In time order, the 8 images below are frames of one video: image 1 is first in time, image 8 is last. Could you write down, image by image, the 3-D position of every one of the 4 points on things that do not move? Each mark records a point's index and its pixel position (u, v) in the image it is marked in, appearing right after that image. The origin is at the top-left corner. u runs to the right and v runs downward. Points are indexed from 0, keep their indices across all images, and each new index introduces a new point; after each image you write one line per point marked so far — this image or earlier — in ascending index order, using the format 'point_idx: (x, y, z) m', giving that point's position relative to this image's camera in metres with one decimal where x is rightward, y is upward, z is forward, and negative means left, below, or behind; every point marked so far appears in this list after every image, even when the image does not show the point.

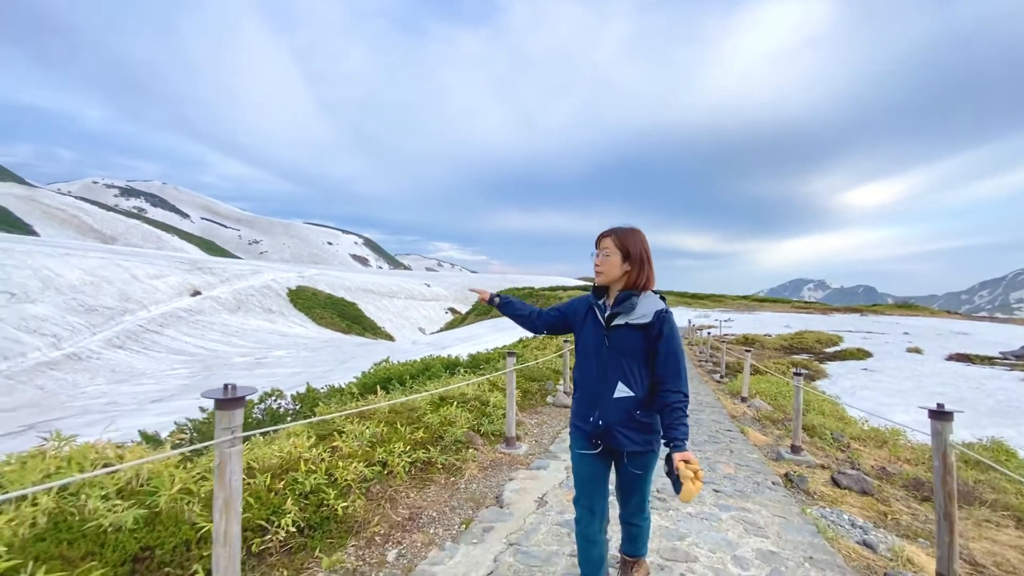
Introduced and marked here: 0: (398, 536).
0: (-0.9, -1.9, +3.8) m
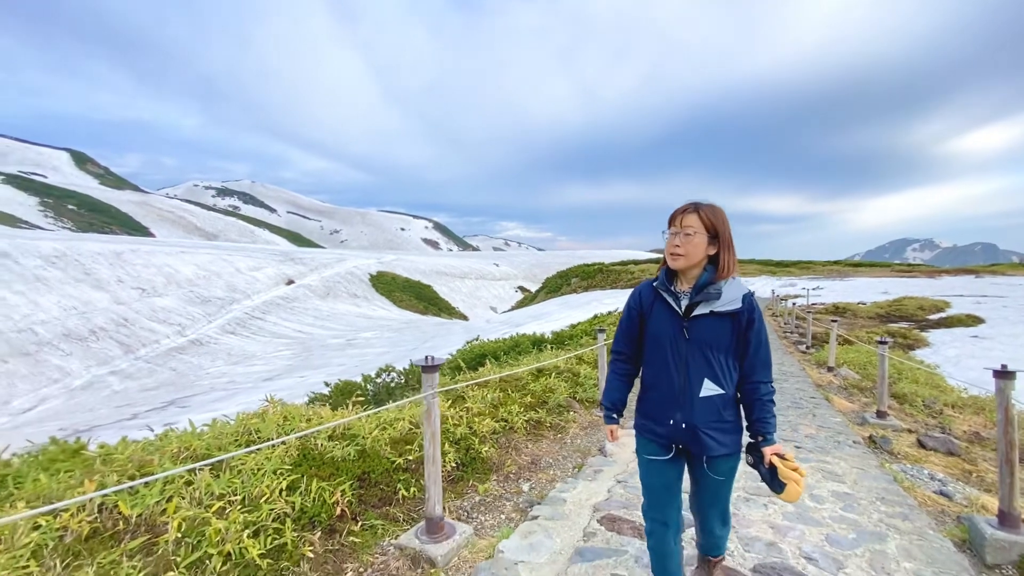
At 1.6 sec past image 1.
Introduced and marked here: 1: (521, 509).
0: (+0.1, -1.8, +4.8) m
1: (+0.1, -1.9, +4.1) m
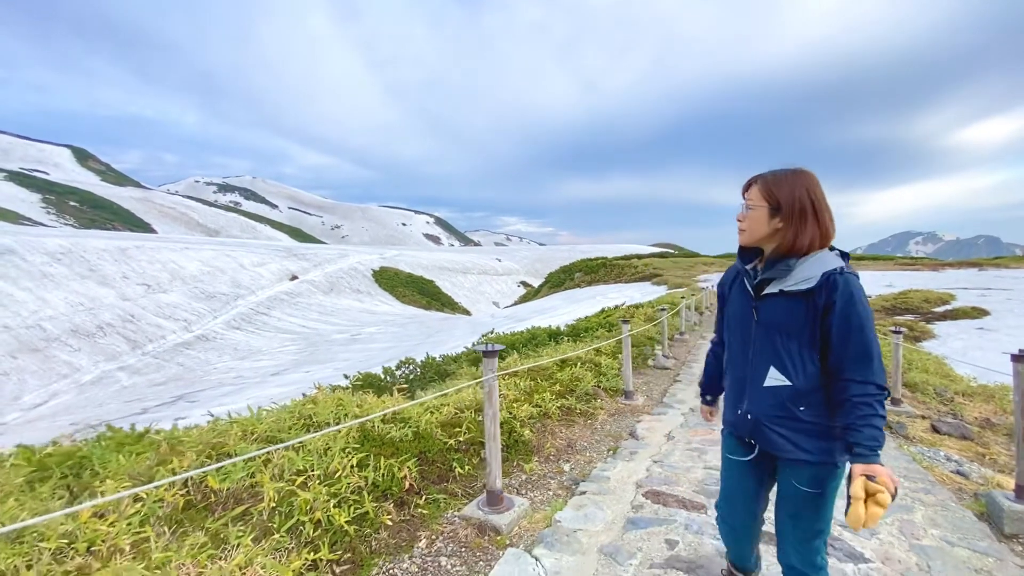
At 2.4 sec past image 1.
0: (+0.6, -1.8, +5.1) m
1: (+0.5, -1.8, +4.4) m
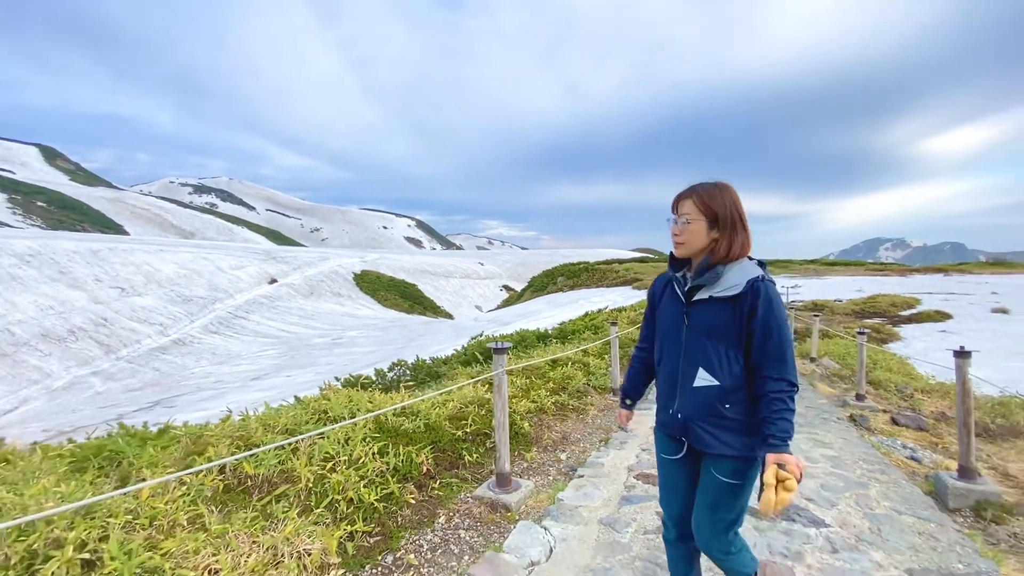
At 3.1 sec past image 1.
0: (+0.6, -1.8, +5.5) m
1: (+0.5, -1.8, +4.8) m
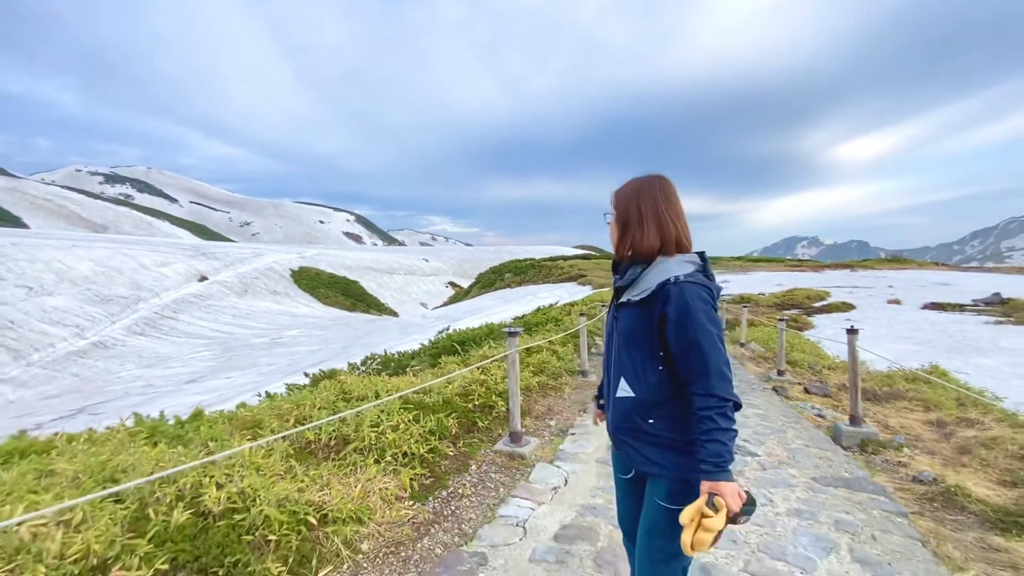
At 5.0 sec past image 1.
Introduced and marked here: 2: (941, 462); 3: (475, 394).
0: (+0.5, -1.7, +6.6) m
1: (+0.6, -1.8, +5.9) m
2: (+5.1, -2.1, +5.7) m
3: (-0.5, -1.3, +6.1) m
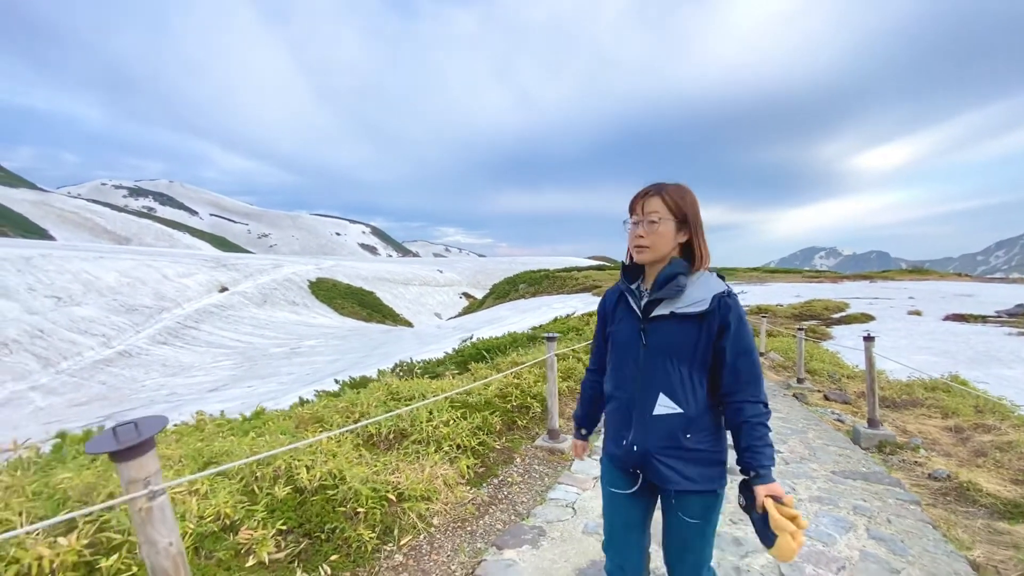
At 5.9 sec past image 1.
0: (+1.0, -1.9, +7.0) m
1: (+1.0, -1.9, +6.3) m
2: (+5.6, -2.2, +6.0) m
3: (0.0, -1.5, +6.6) m
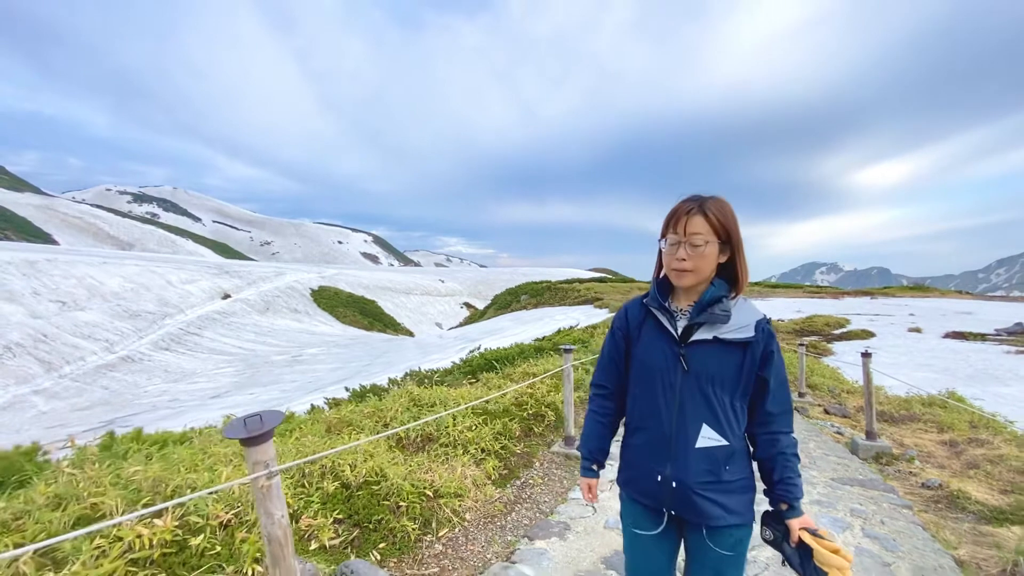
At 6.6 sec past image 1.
0: (+1.2, -2.1, +7.4) m
1: (+1.2, -2.1, +6.6) m
2: (+5.8, -2.5, +6.4) m
3: (+0.2, -1.7, +6.9) m
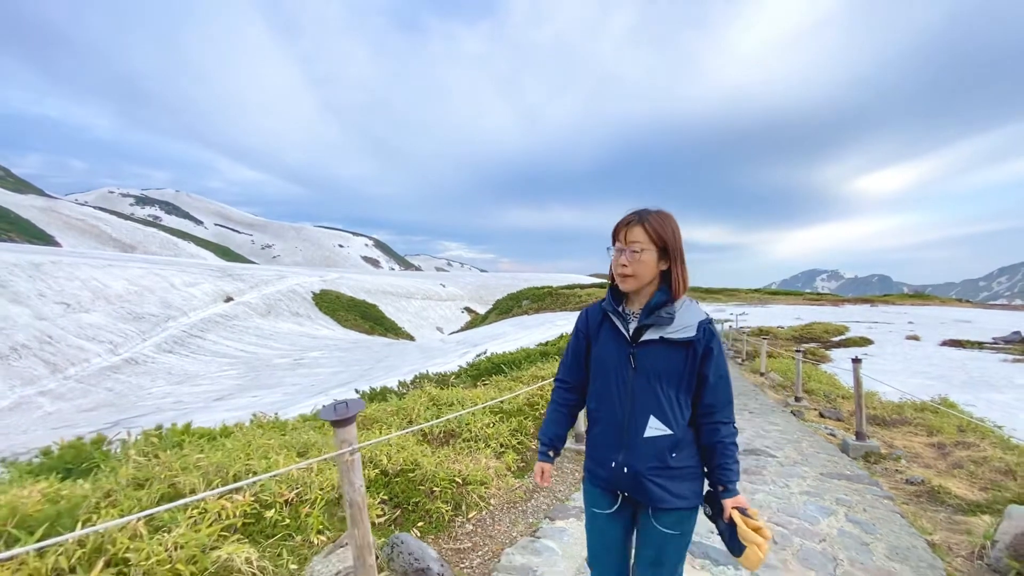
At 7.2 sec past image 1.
0: (+1.4, -2.2, +7.8) m
1: (+1.4, -2.2, +7.1) m
2: (+6.0, -2.6, +6.8) m
3: (+0.4, -1.8, +7.4) m
